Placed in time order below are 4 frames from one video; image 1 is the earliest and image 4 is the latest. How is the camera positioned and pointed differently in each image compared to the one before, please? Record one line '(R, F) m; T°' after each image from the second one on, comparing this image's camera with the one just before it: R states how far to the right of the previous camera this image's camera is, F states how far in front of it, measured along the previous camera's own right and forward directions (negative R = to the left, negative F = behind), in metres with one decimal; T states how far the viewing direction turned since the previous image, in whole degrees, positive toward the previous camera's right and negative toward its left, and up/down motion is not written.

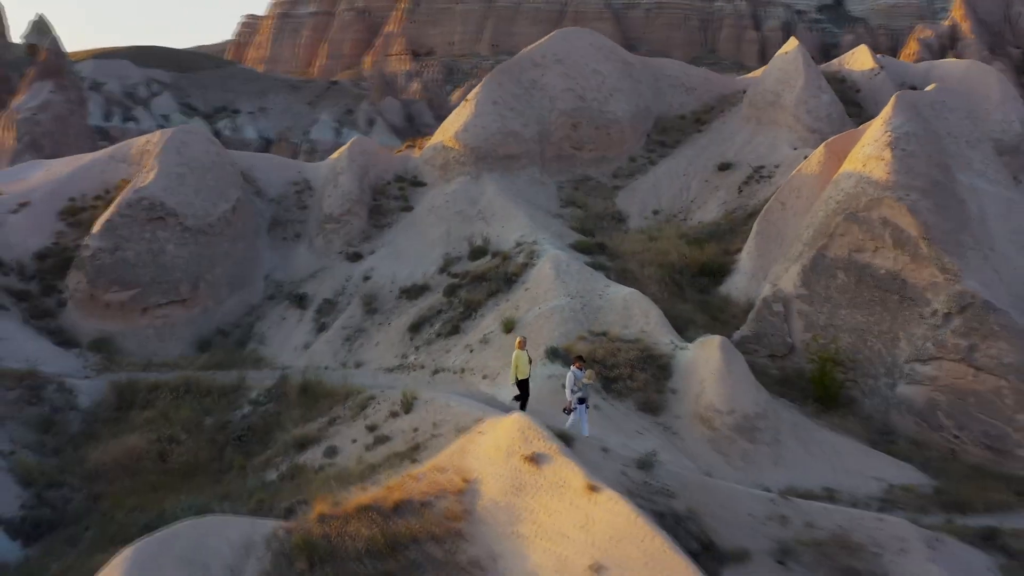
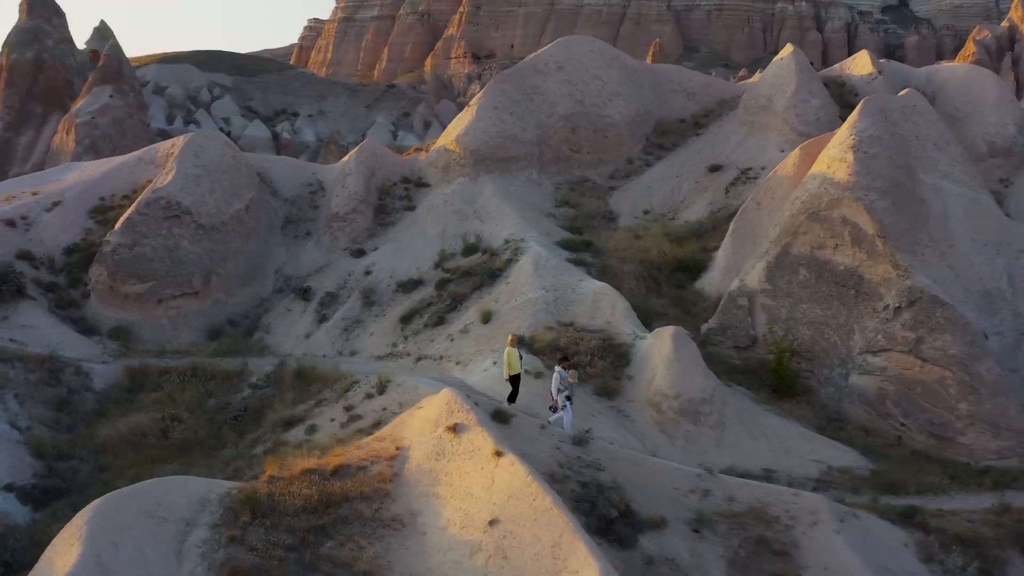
(+1.1, -1.0) m; -3°
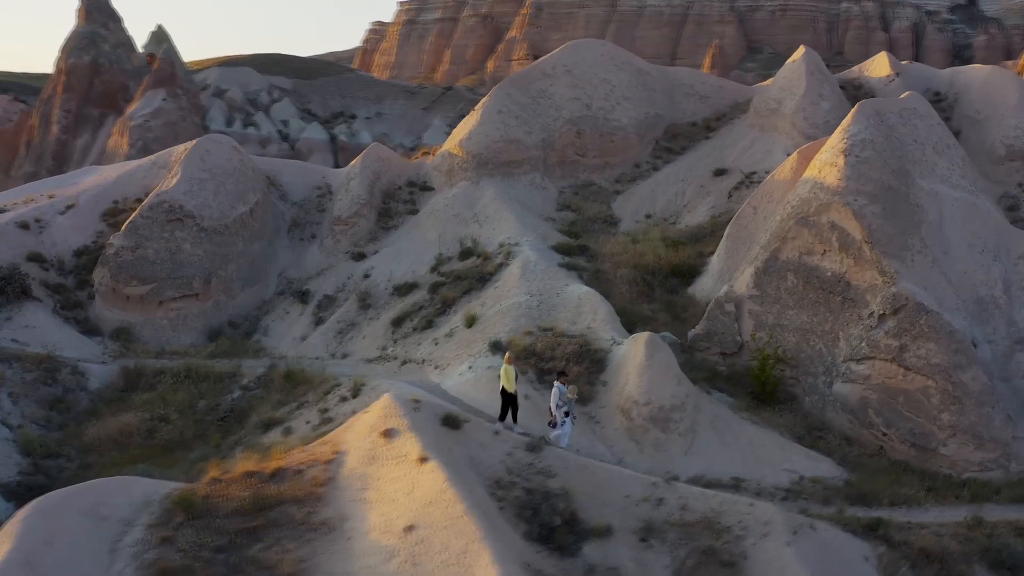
(+1.0, 0.0) m; -3°
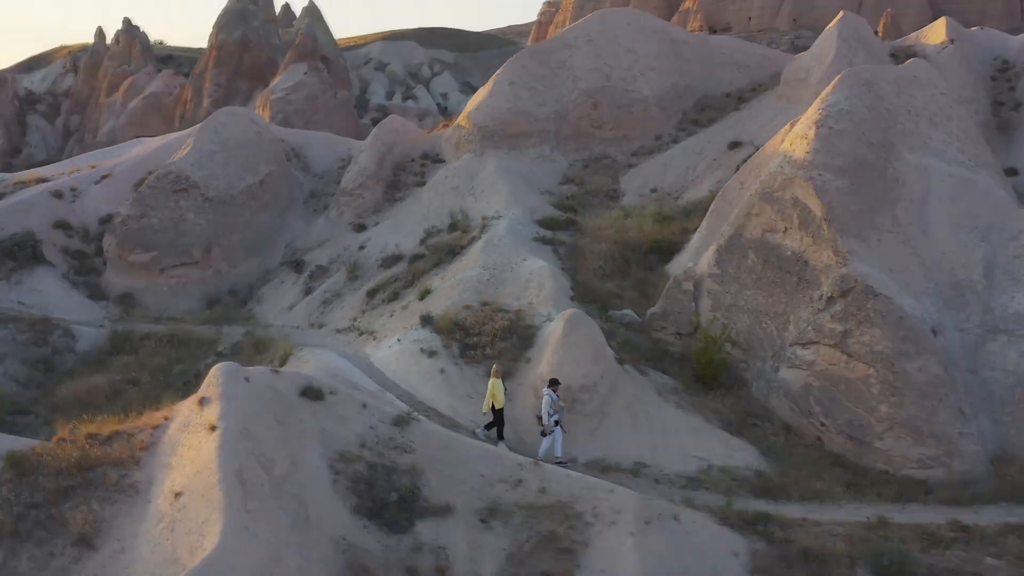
(+2.9, +0.5) m; -9°
